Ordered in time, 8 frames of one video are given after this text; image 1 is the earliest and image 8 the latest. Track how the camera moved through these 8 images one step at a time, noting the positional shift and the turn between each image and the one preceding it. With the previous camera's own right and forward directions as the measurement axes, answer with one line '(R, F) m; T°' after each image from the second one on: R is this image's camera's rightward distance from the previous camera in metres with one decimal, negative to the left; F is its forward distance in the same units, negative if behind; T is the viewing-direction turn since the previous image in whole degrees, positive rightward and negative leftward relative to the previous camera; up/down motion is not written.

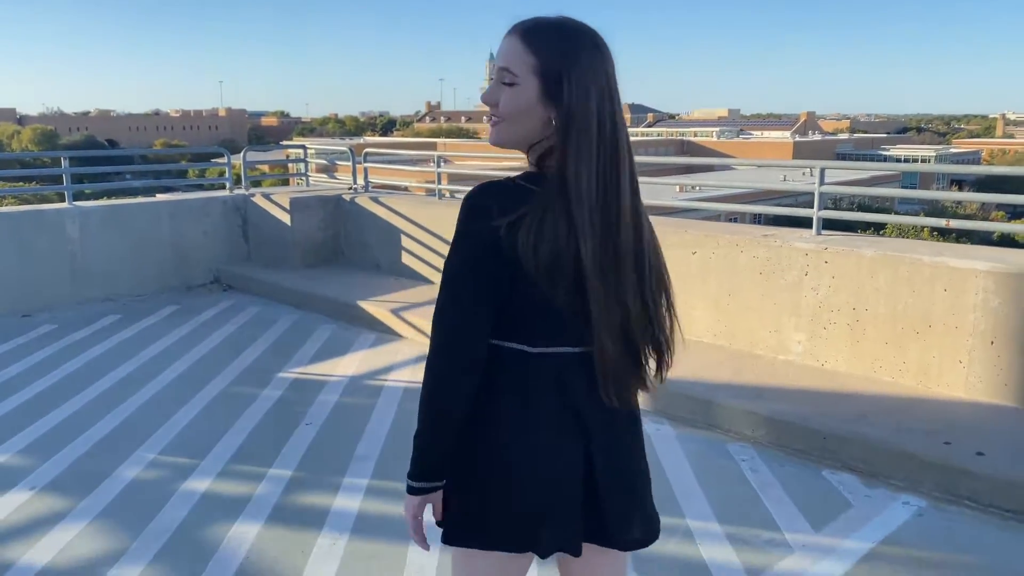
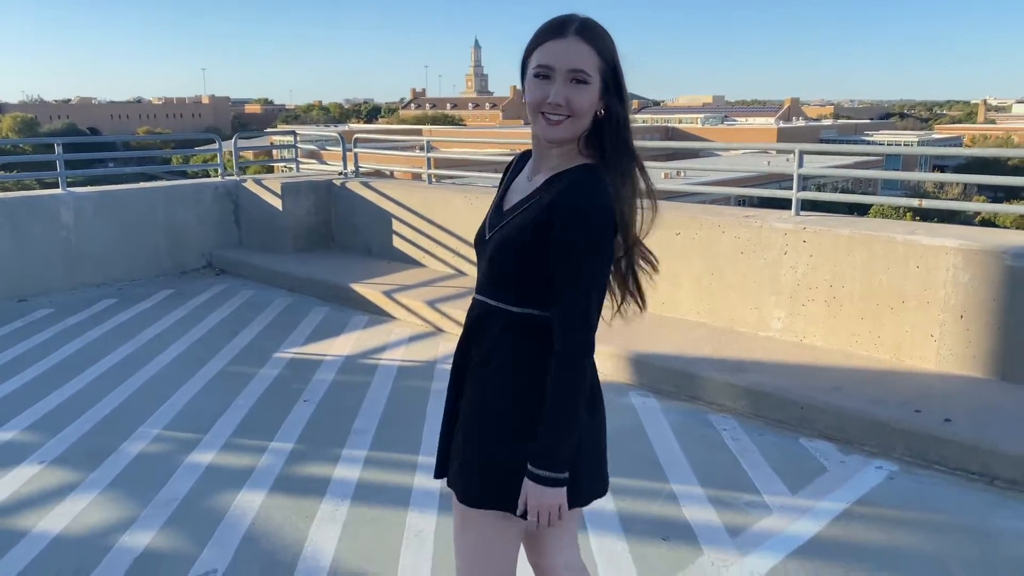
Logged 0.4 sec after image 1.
(0.0, -0.2) m; +1°
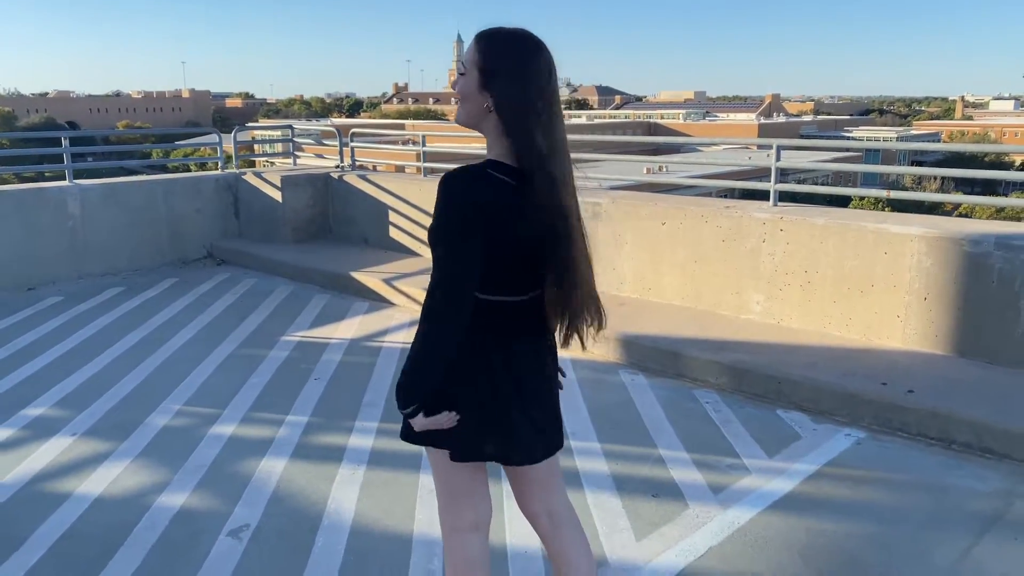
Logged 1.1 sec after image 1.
(-0.1, -0.4) m; +1°
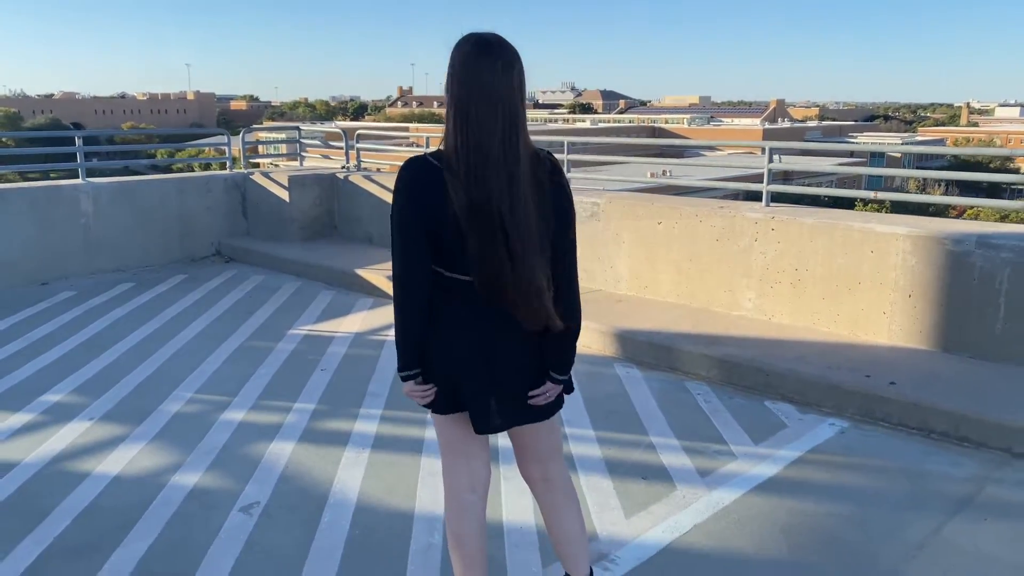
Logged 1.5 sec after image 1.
(0.0, -0.2) m; 0°
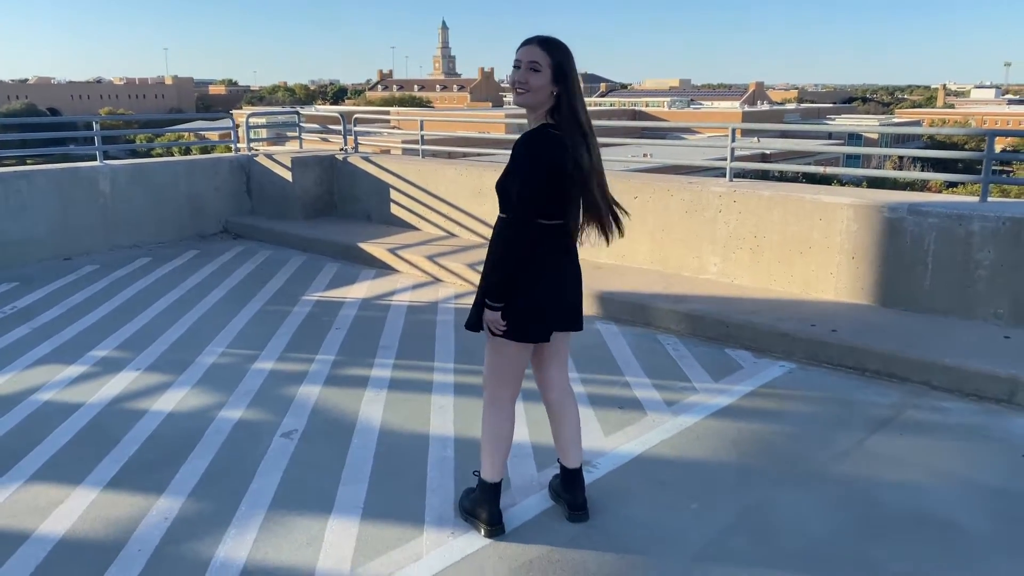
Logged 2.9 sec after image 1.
(-0.1, -0.8) m; +1°
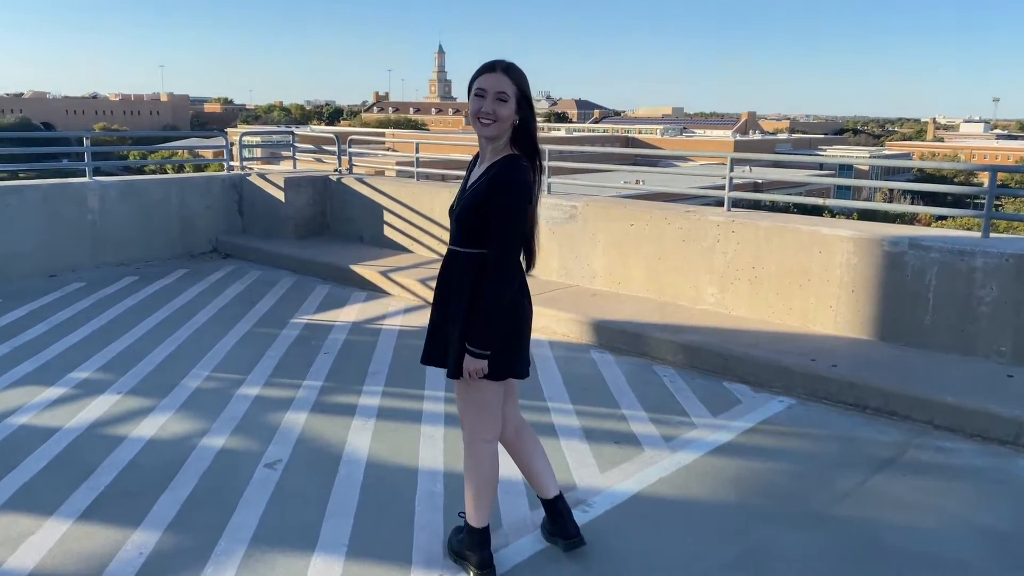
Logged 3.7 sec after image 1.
(0.0, +0.1) m; +1°
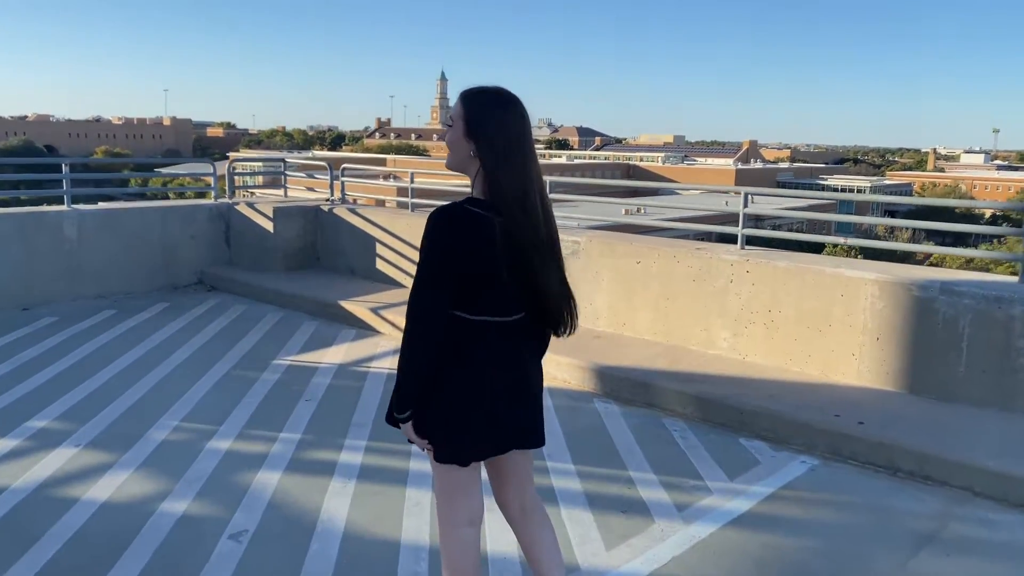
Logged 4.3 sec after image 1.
(0.0, +0.5) m; 0°
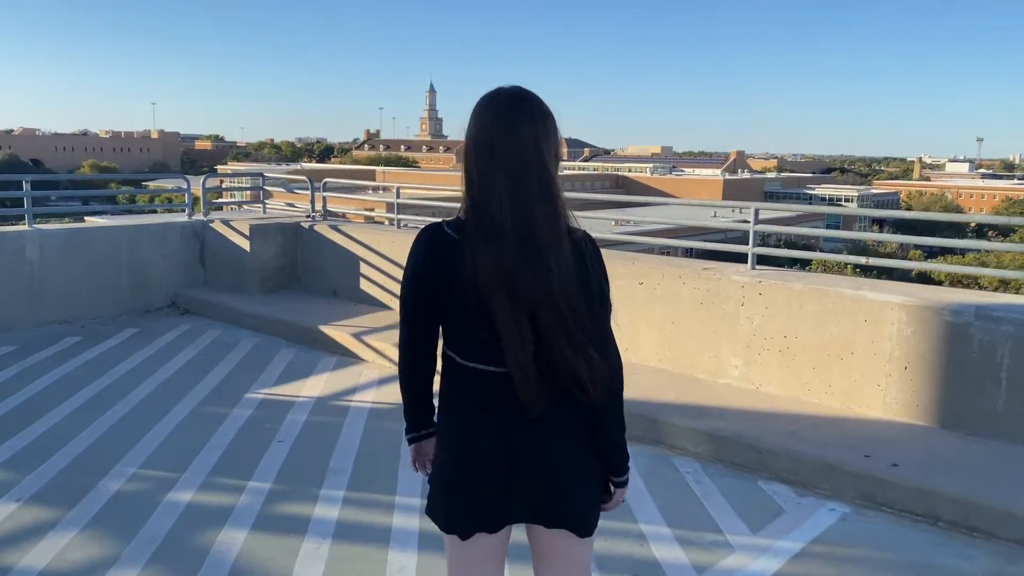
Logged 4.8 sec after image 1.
(0.0, +0.5) m; +1°
